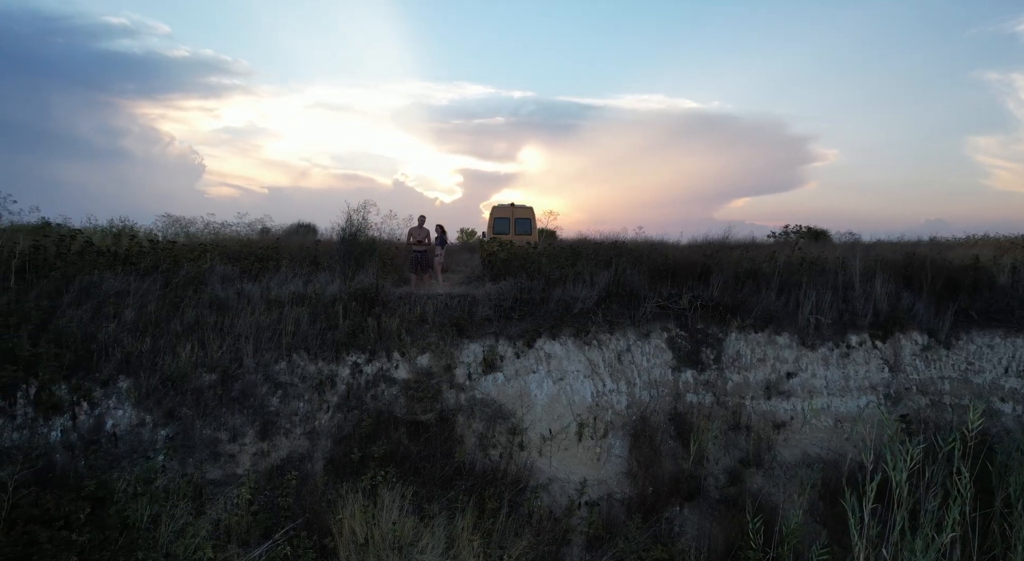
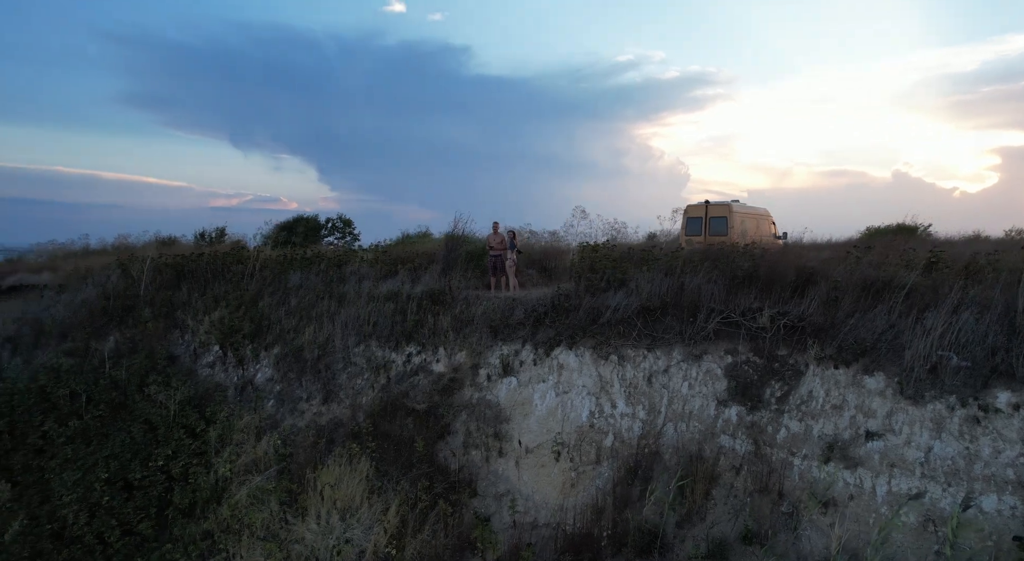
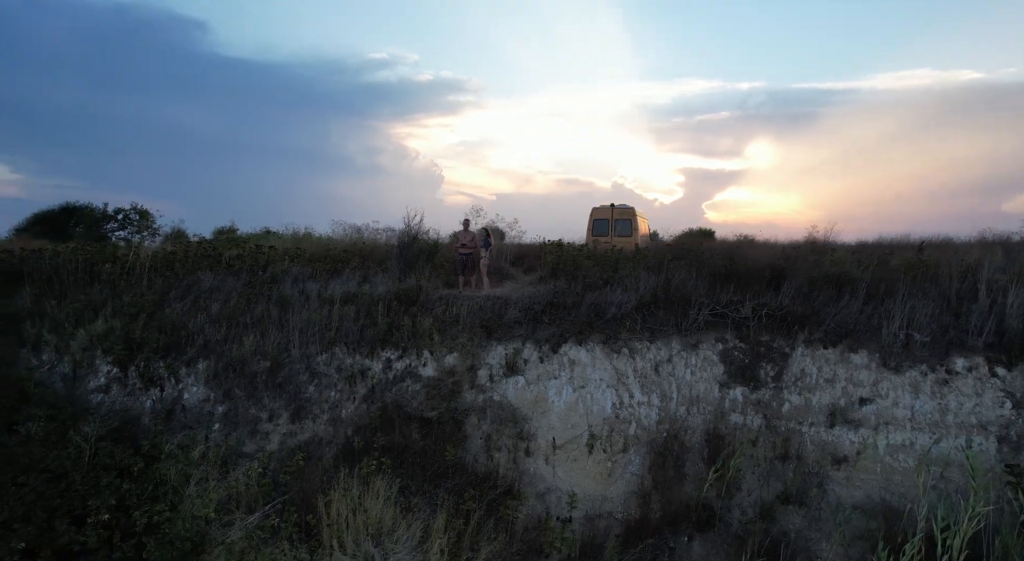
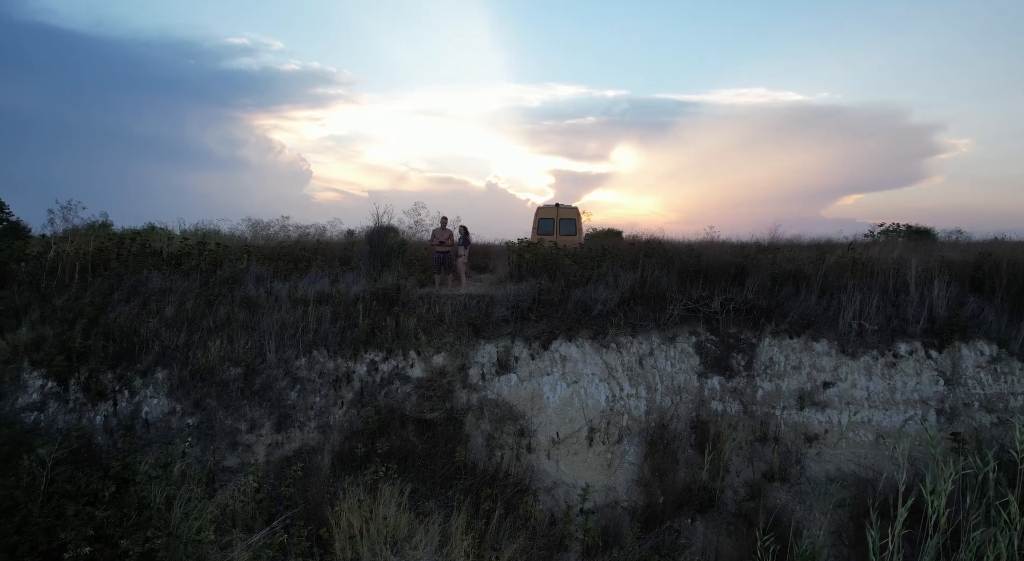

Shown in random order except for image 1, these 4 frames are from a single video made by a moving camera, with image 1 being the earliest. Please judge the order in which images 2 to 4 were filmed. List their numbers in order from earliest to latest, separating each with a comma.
4, 3, 2
